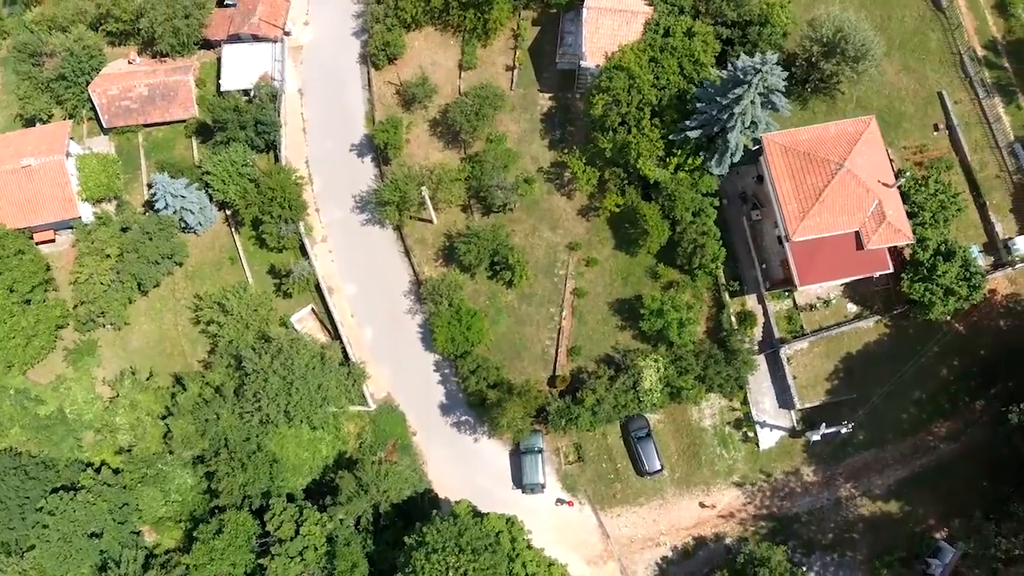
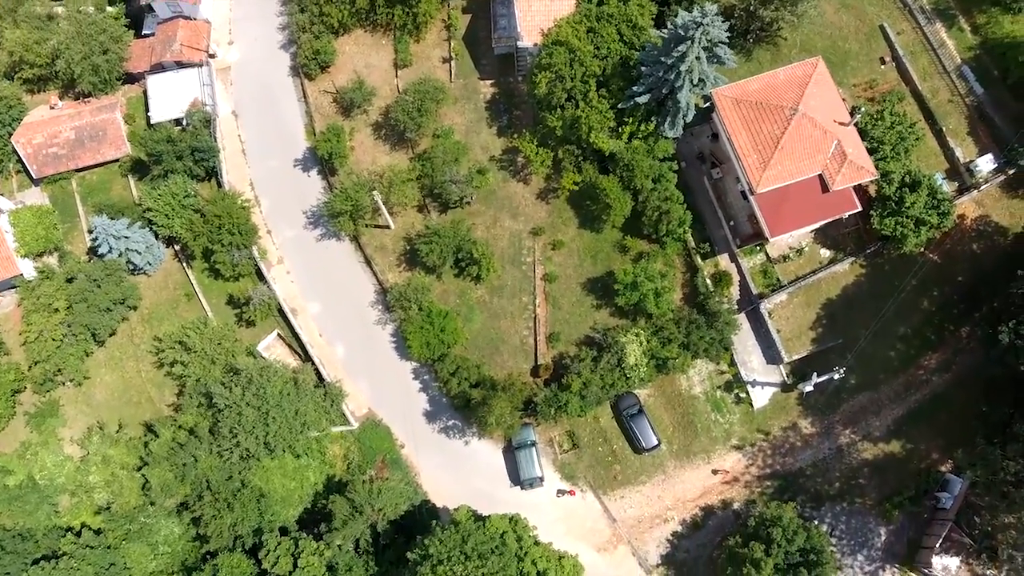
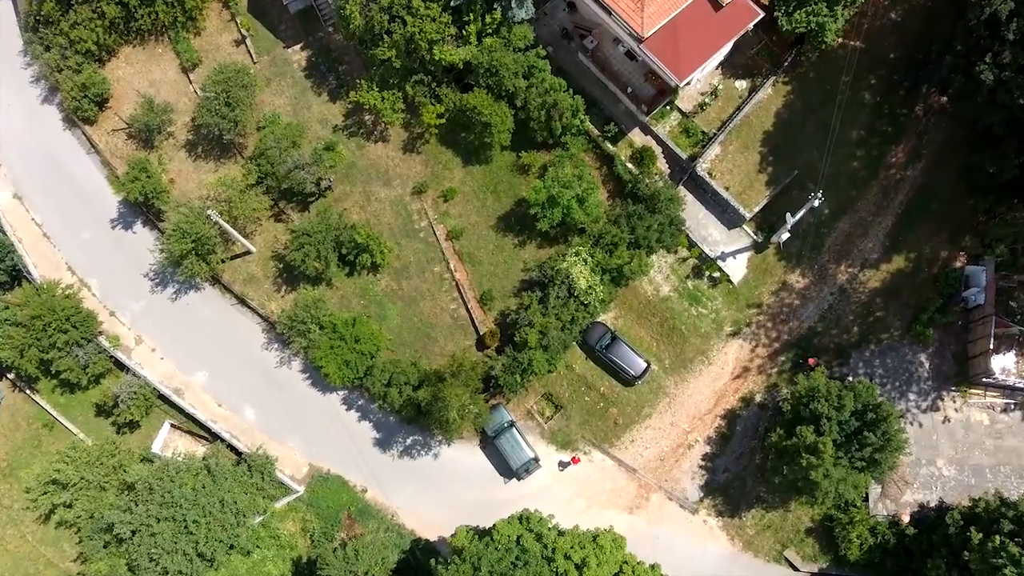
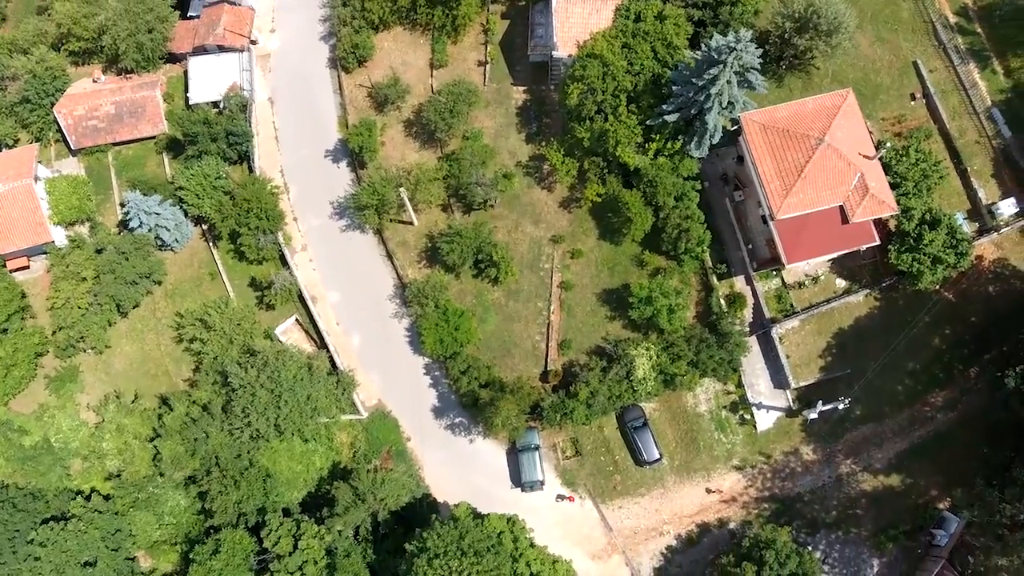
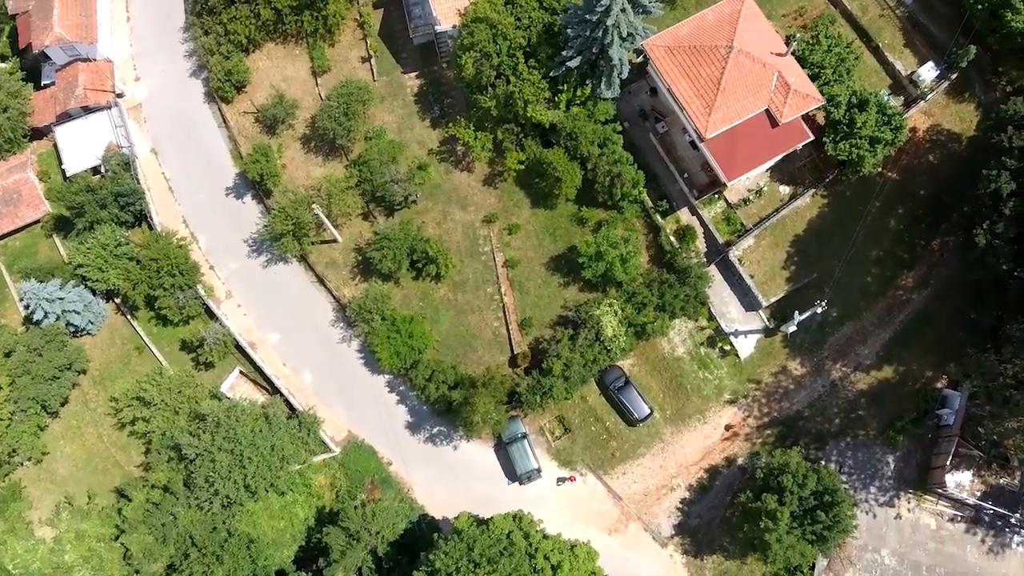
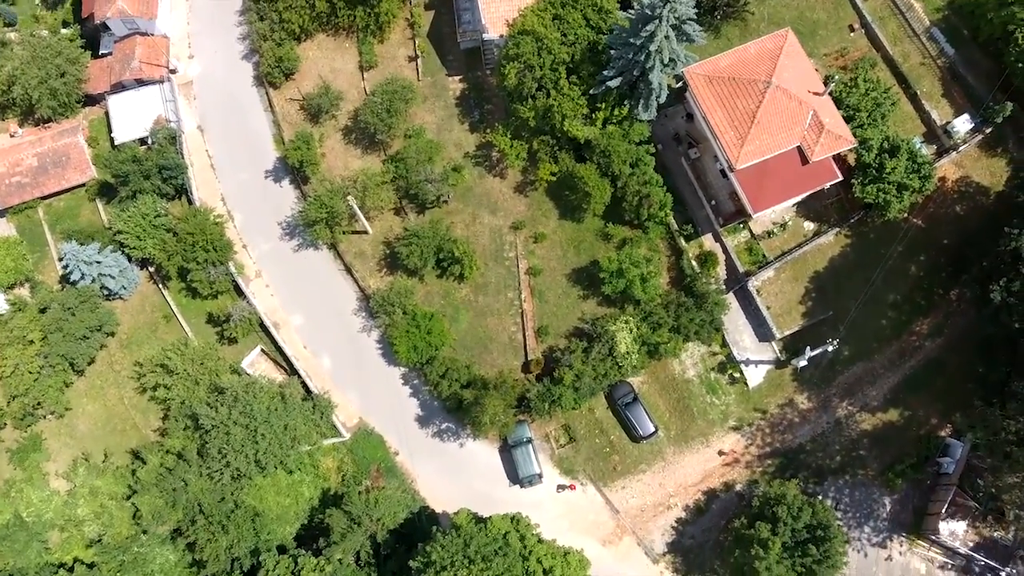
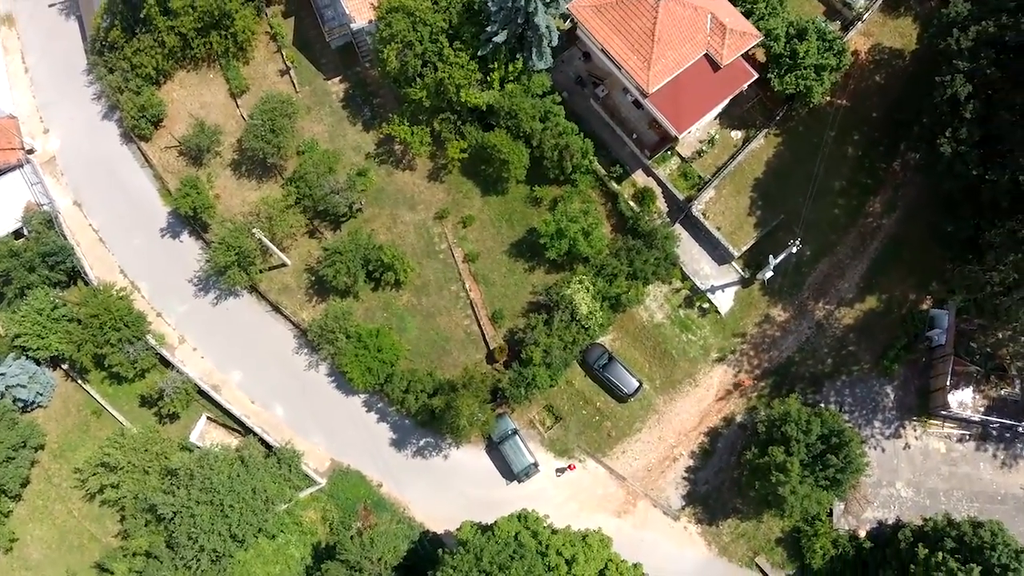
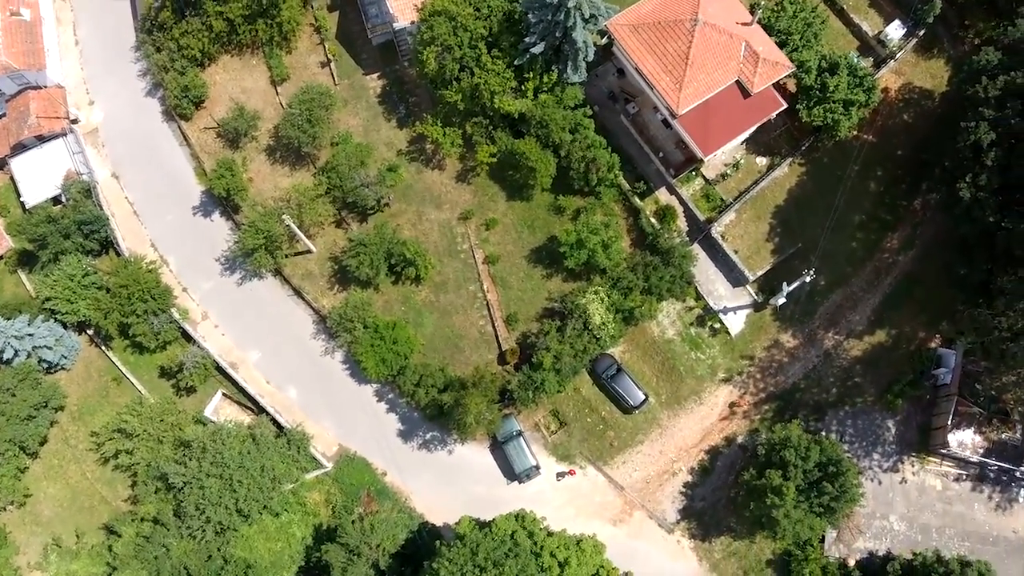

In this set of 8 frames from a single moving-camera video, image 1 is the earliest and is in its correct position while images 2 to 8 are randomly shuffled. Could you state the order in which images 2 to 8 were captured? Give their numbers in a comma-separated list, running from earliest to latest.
4, 2, 6, 5, 8, 7, 3
